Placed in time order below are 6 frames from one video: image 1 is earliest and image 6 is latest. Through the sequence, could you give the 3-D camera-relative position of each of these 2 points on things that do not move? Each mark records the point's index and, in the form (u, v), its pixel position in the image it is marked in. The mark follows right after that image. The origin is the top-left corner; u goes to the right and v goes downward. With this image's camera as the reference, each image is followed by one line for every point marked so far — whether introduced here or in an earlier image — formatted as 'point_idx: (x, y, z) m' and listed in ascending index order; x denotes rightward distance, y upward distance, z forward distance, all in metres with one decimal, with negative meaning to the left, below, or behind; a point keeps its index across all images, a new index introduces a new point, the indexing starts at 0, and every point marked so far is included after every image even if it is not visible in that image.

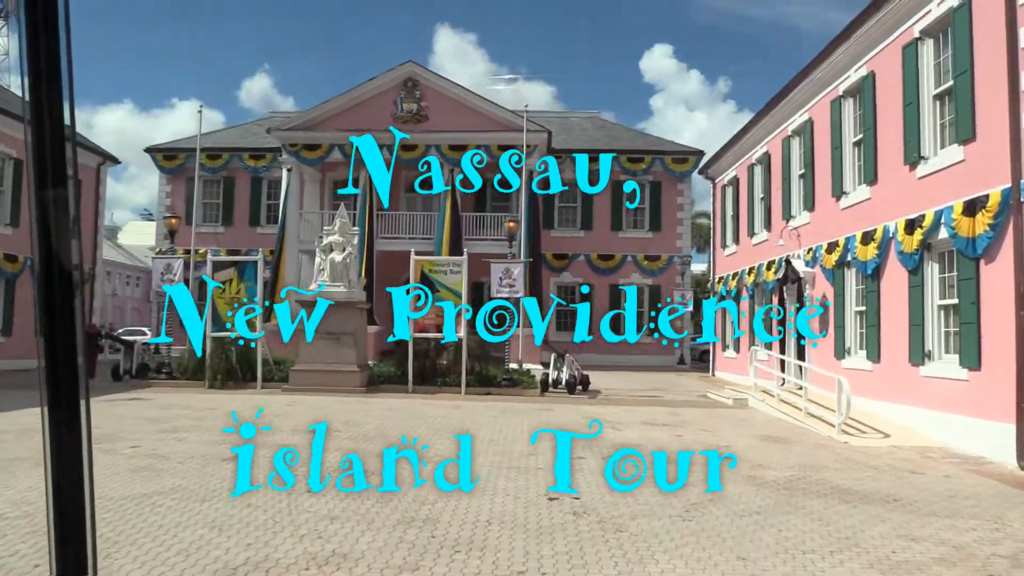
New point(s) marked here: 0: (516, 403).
0: (+0.1, -1.9, +14.6) m
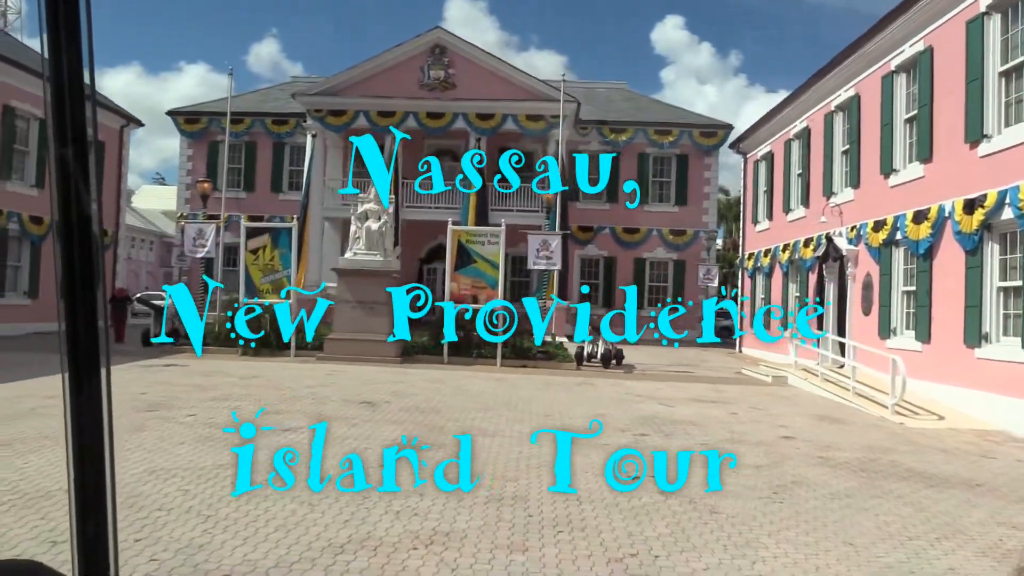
0: (+0.7, -1.4, +14.5) m
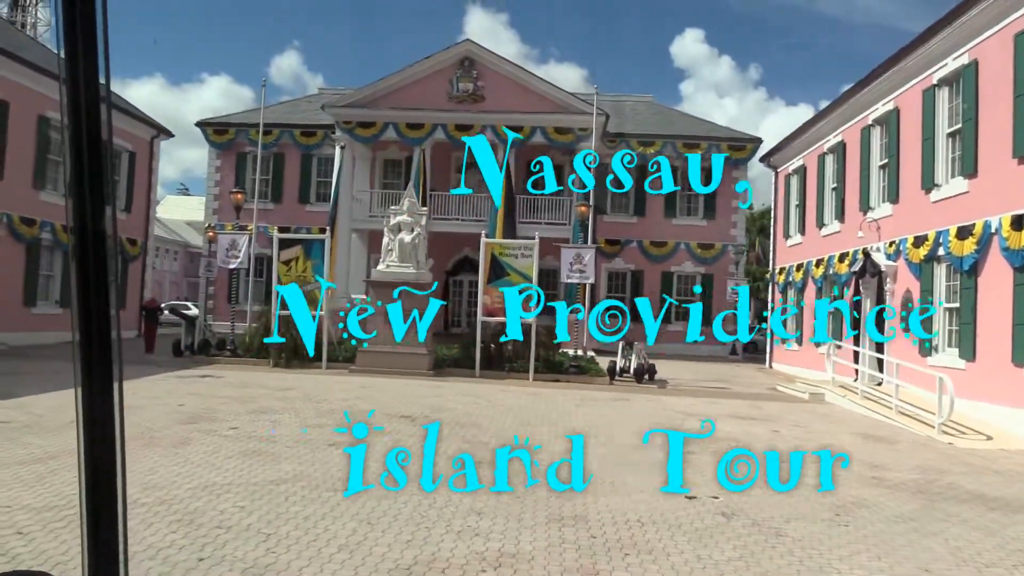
0: (+1.3, -1.7, +14.3) m
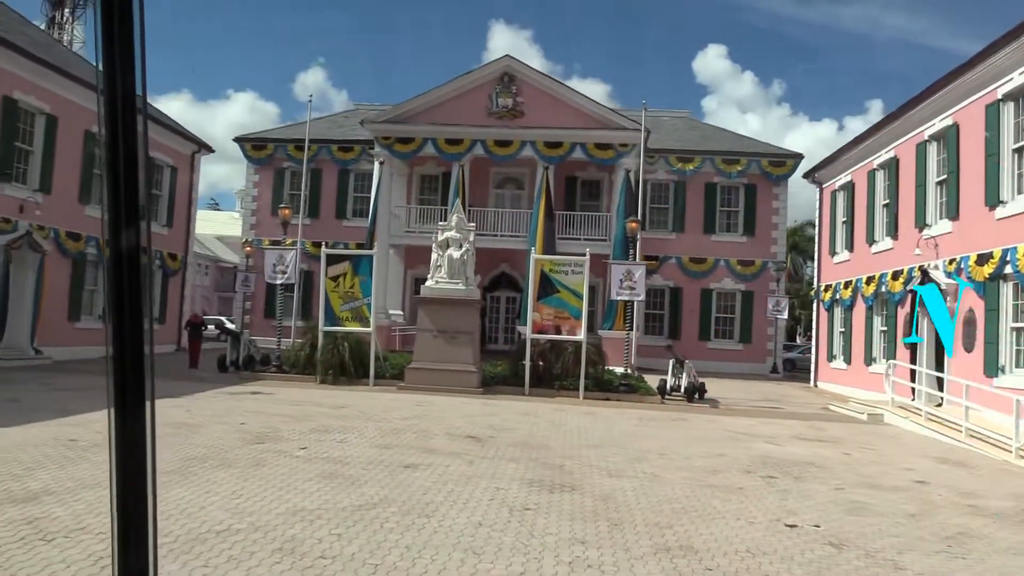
0: (+2.1, -1.9, +14.1) m
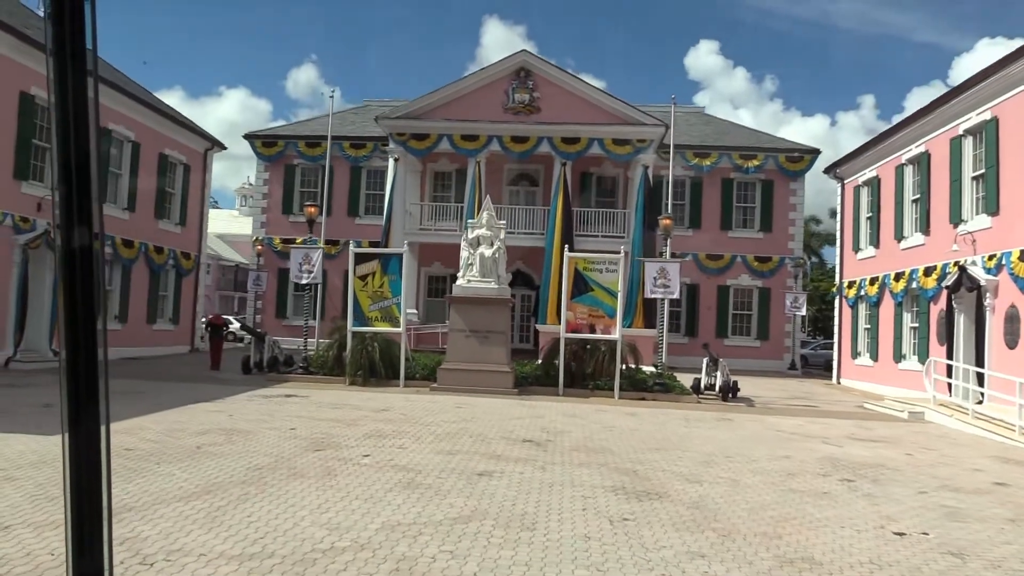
0: (+2.7, -1.9, +13.8) m
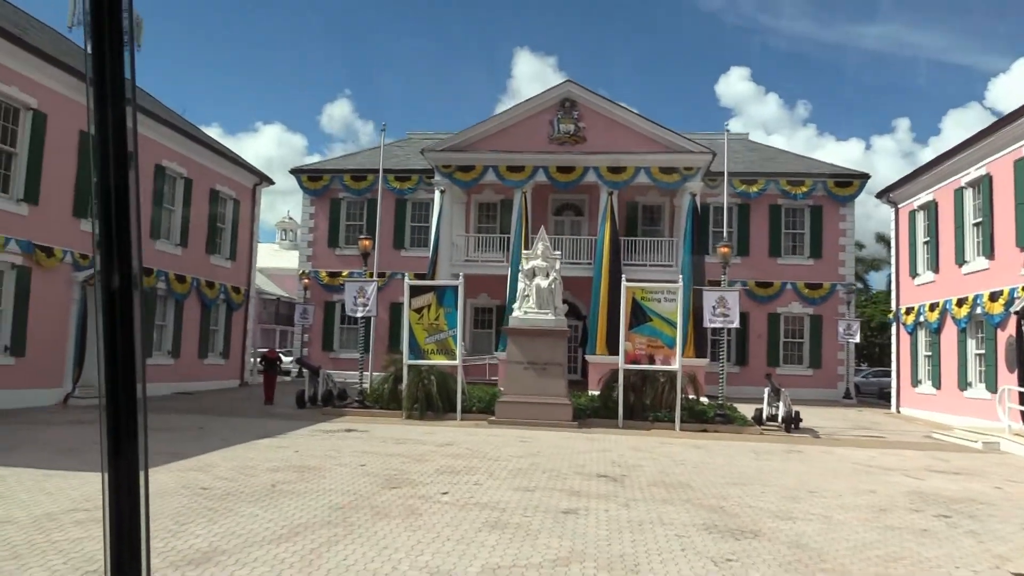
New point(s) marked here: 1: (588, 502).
0: (+3.6, -2.3, +13.5) m
1: (+0.7, -2.0, +8.1) m
